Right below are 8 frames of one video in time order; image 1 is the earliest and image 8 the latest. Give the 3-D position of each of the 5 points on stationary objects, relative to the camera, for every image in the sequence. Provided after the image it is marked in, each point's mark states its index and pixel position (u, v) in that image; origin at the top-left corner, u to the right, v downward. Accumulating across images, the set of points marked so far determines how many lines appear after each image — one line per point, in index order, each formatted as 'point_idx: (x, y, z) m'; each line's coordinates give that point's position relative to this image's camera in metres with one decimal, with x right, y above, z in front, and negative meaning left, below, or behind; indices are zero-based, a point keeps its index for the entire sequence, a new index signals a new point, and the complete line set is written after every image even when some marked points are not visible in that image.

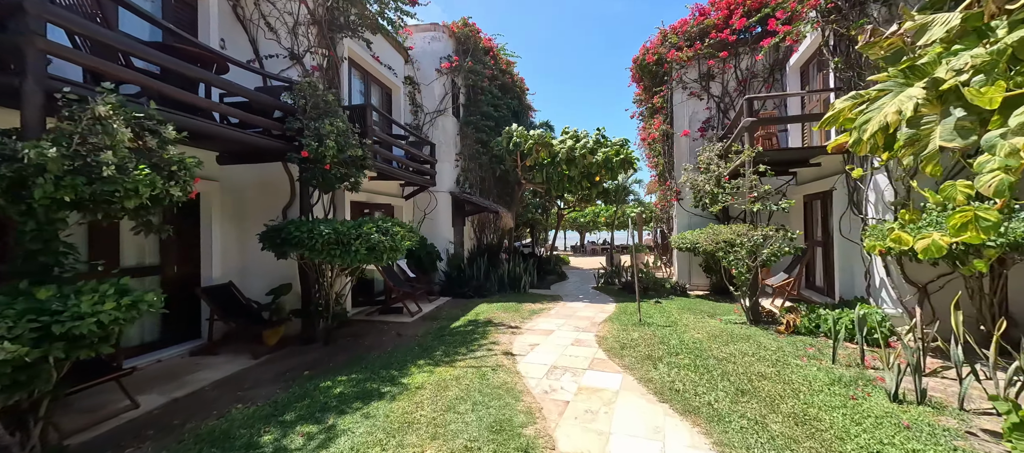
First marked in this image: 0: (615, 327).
0: (+1.5, -1.5, +5.7) m
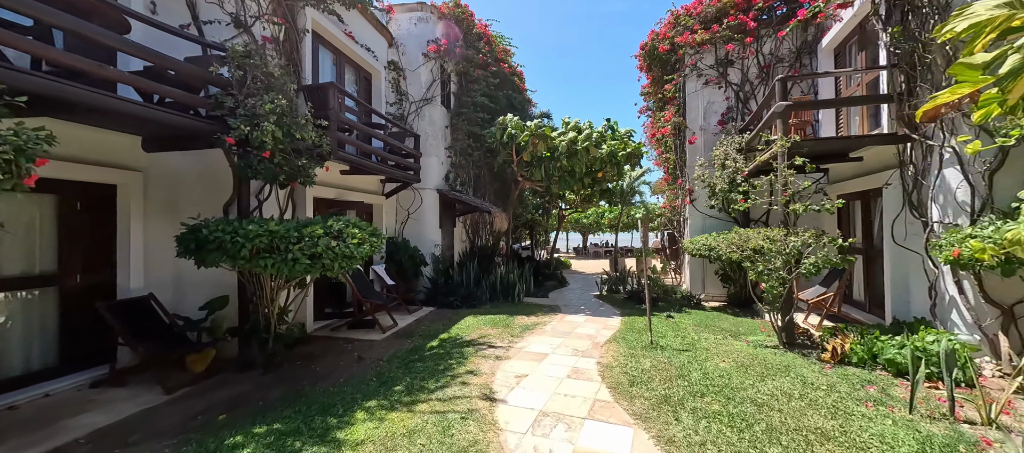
0: (+1.3, -1.5, +4.8) m
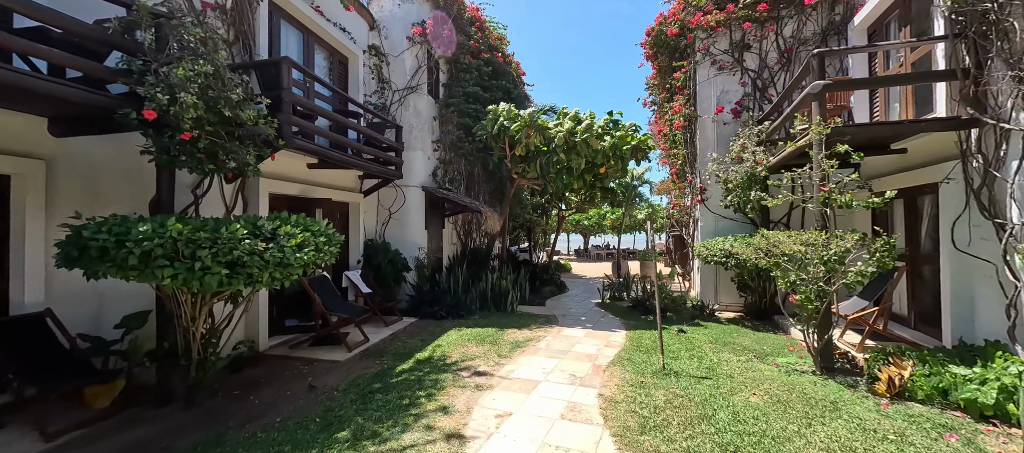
0: (+1.2, -1.5, +4.0) m
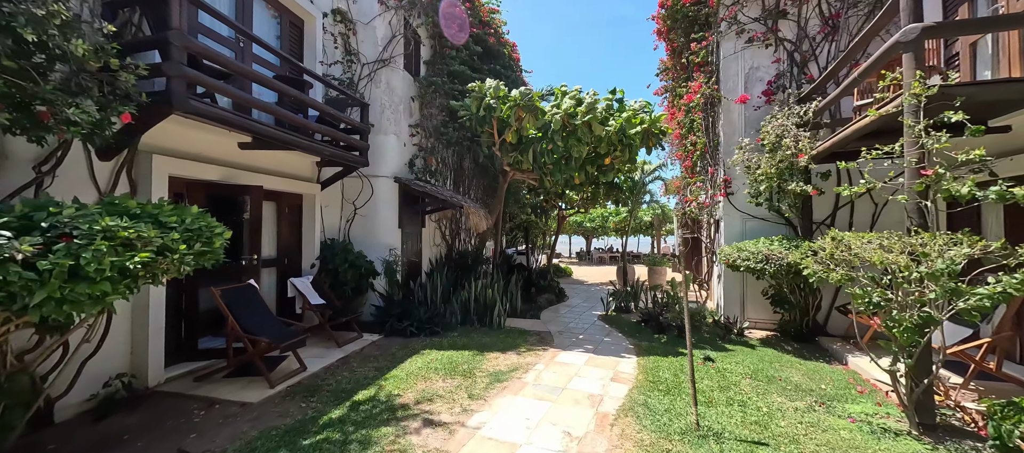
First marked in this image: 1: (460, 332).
0: (+1.0, -1.5, +2.7) m
1: (-0.8, -1.6, +5.9) m
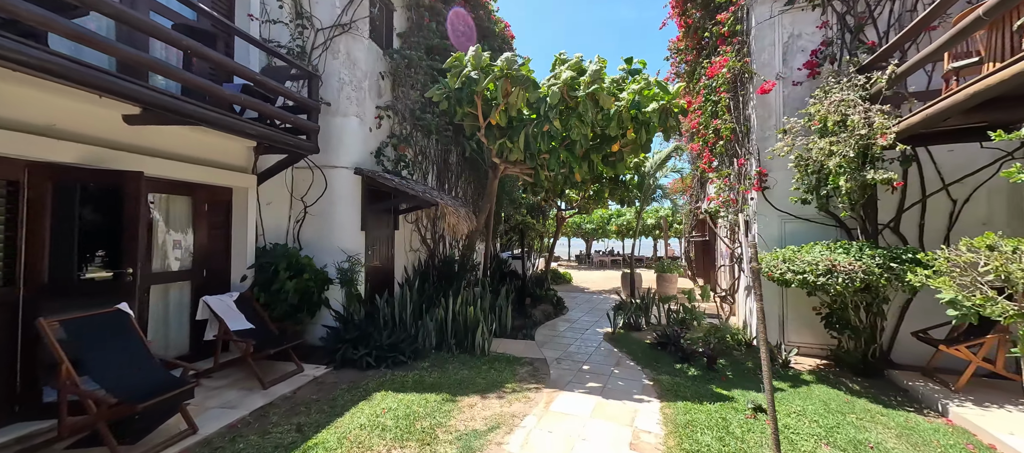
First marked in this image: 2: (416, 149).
0: (+0.8, -1.5, +1.6) m
1: (-0.9, -1.6, +4.7) m
2: (-1.7, +1.3, +6.8) m
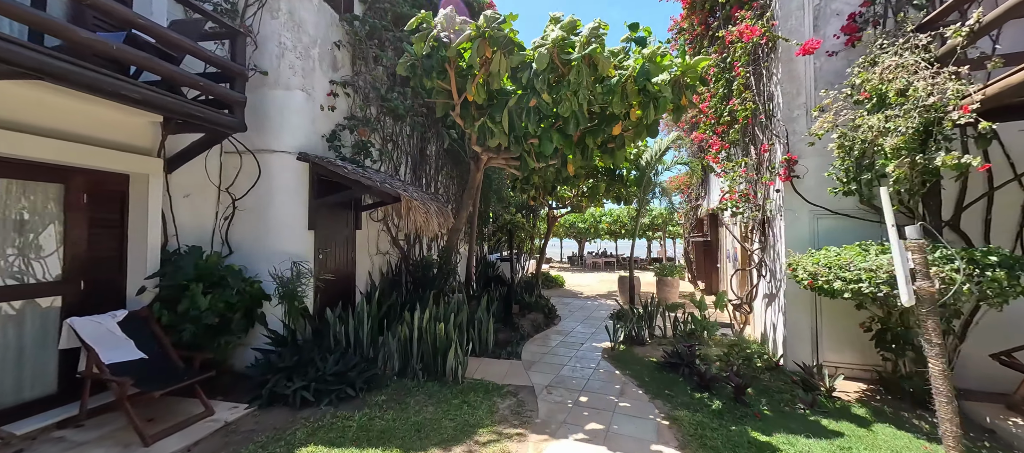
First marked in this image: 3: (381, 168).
0: (+0.7, -1.5, +0.6) m
1: (-1.1, -1.6, +3.7) m
2: (-1.9, +1.4, +5.8) m
3: (-1.9, +0.9, +5.9) m
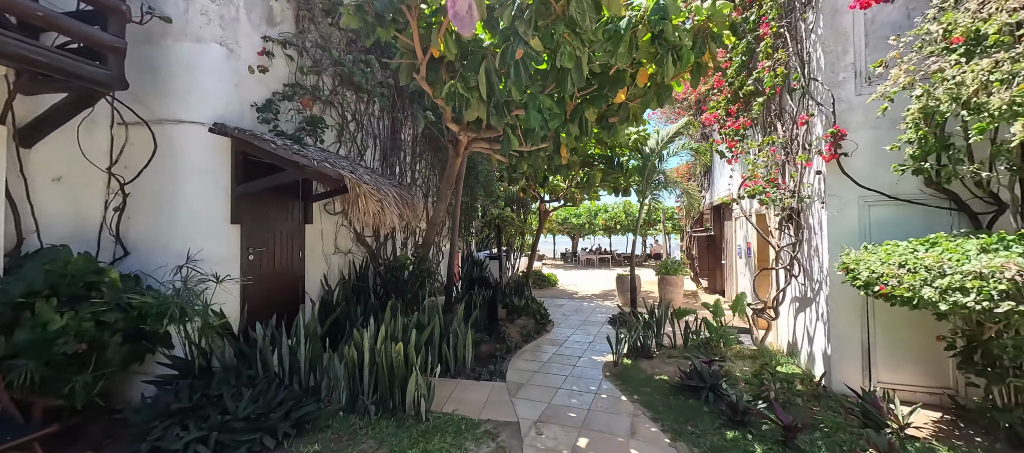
0: (+0.5, -1.4, -0.3) m
1: (-1.3, -1.5, +2.8) m
2: (-2.1, +1.4, +4.9) m
3: (-2.1, +1.0, +4.9) m
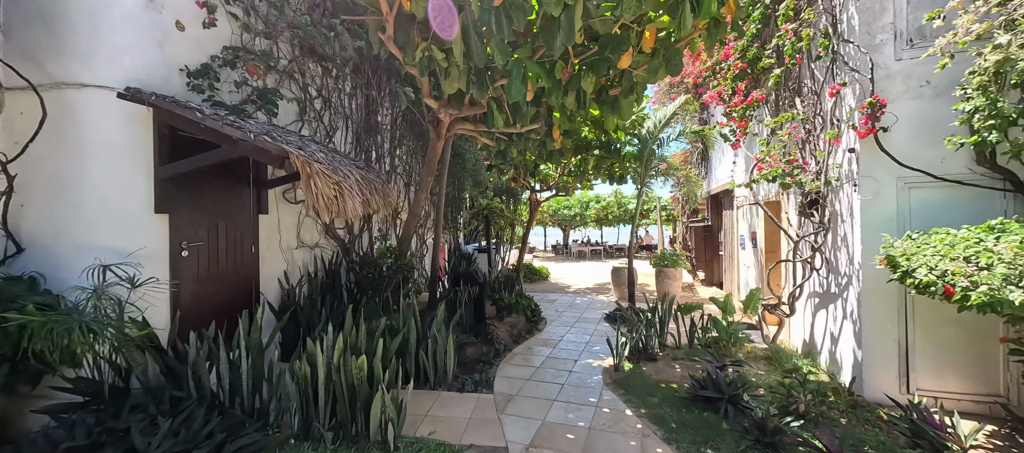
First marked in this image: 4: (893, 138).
0: (+0.5, -1.4, -0.8) m
1: (-1.4, -1.5, +2.2) m
2: (-2.3, +1.5, +4.2) m
3: (-2.3, +1.1, +4.3) m
4: (+3.0, +0.7, +3.1) m
